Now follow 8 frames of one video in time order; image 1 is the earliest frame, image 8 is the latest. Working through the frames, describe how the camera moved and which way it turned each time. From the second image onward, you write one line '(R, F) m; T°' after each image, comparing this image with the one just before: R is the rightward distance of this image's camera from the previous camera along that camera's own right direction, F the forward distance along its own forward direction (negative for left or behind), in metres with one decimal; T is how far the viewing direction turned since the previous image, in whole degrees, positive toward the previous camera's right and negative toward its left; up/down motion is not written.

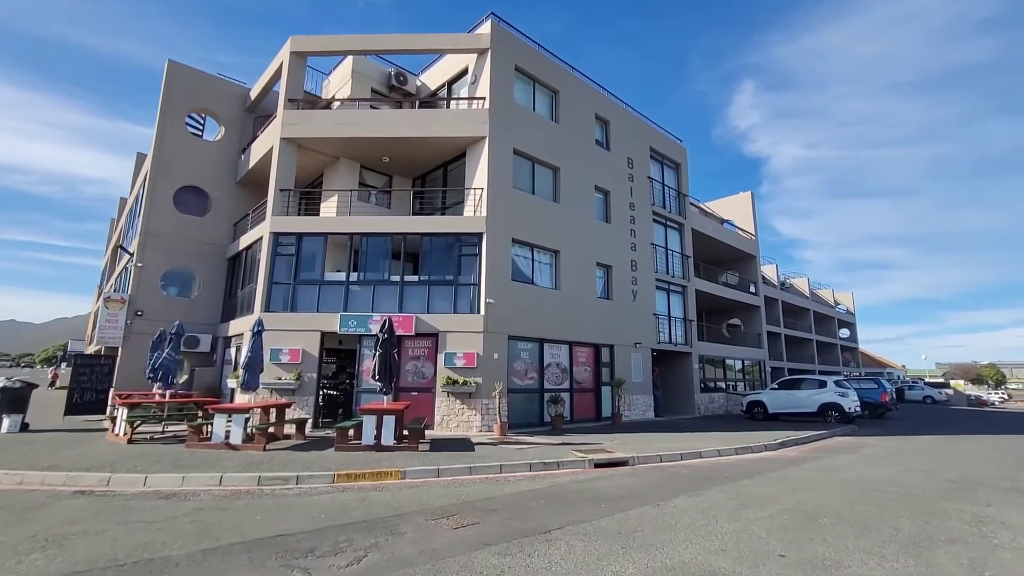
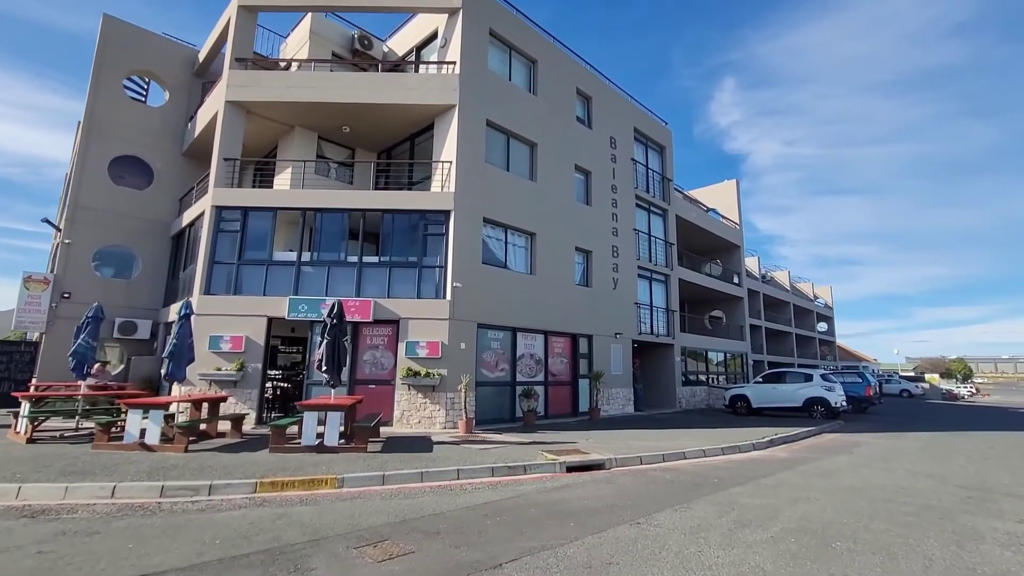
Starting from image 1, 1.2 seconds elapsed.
(+0.4, +1.3) m; +2°
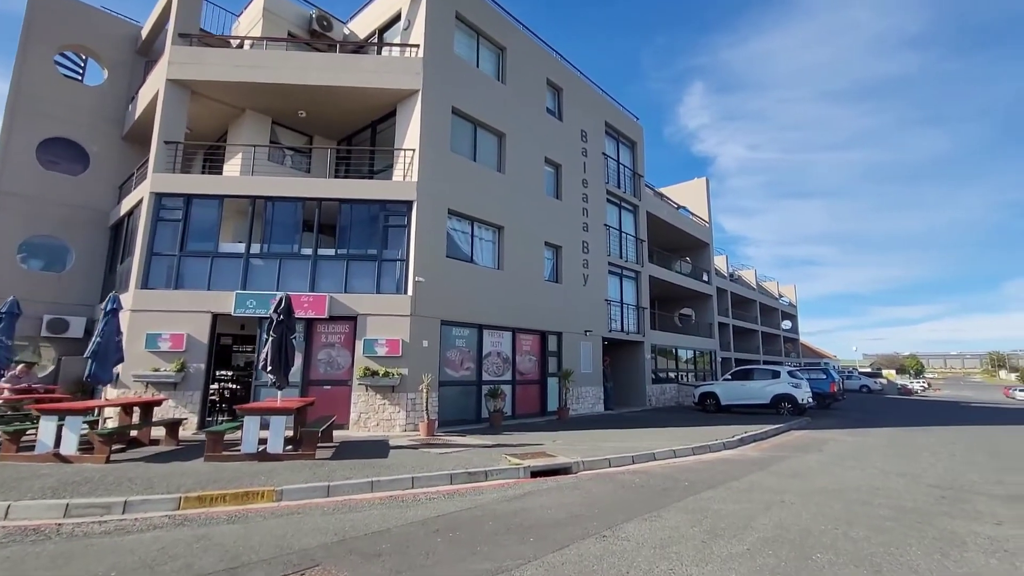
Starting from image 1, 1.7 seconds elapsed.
(+0.2, +0.6) m; +3°
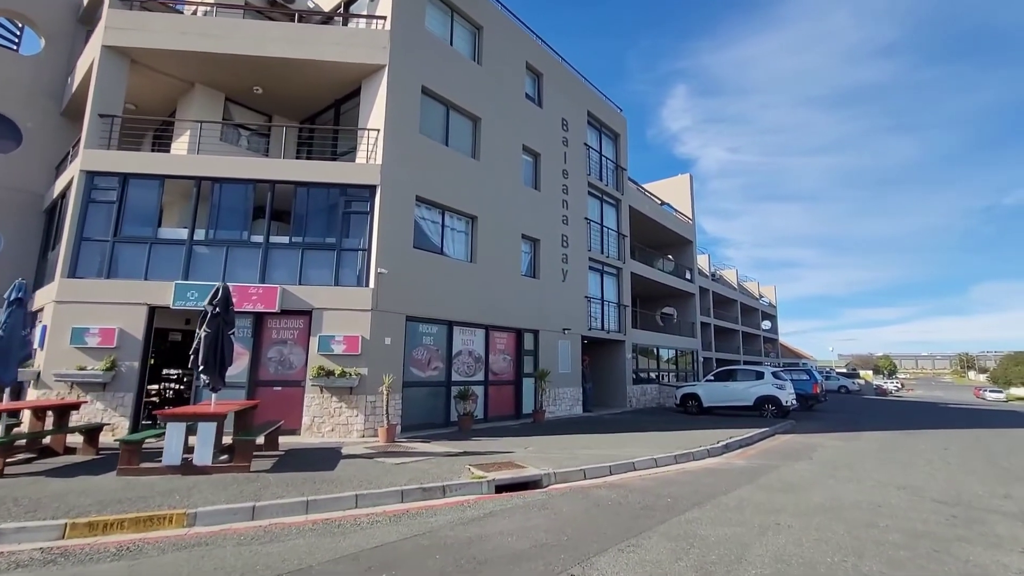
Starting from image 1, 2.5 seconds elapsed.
(+0.3, +1.0) m; +2°
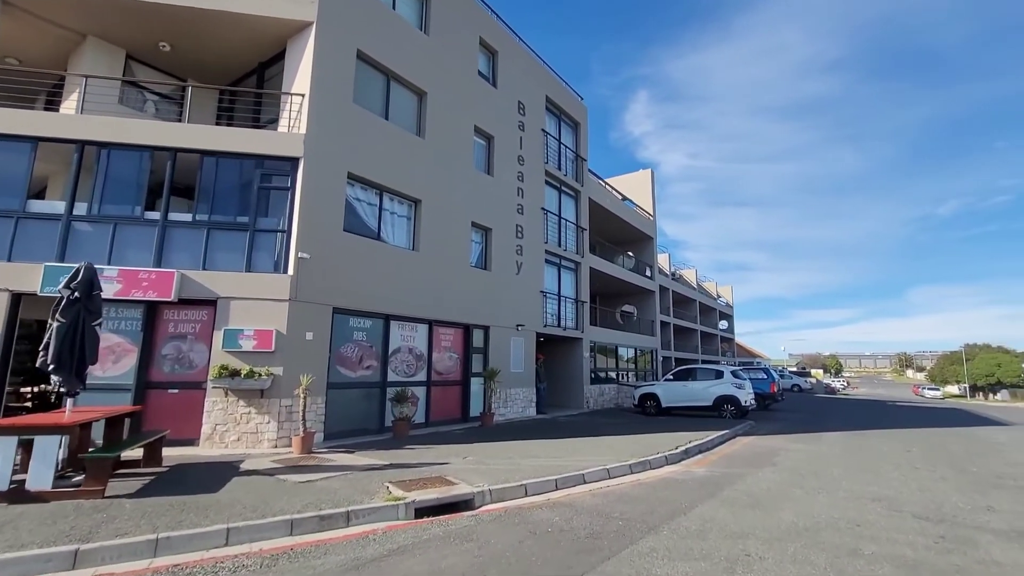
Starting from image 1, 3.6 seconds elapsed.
(+0.5, +1.2) m; +4°
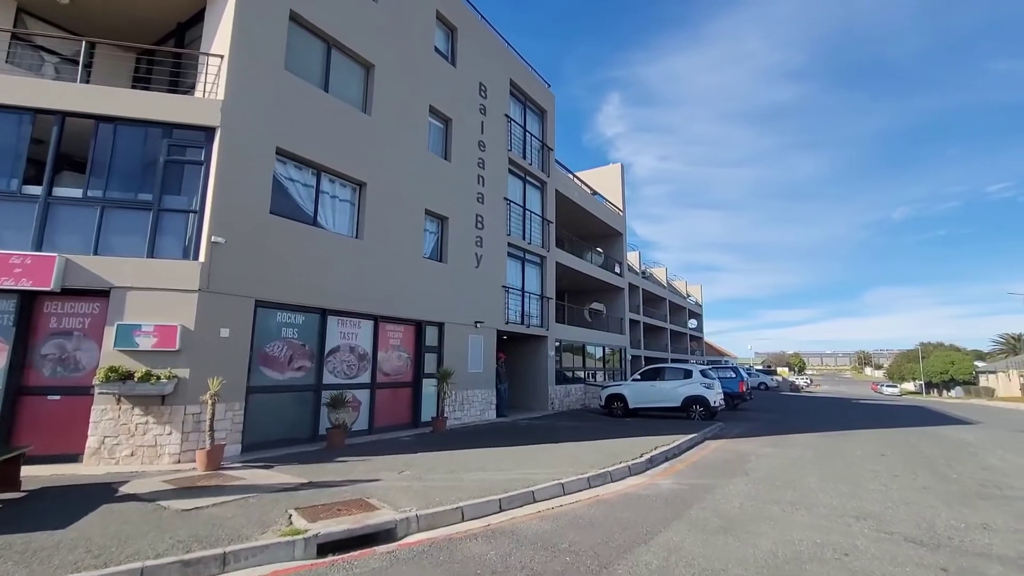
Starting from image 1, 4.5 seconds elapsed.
(+0.5, +1.1) m; +3°
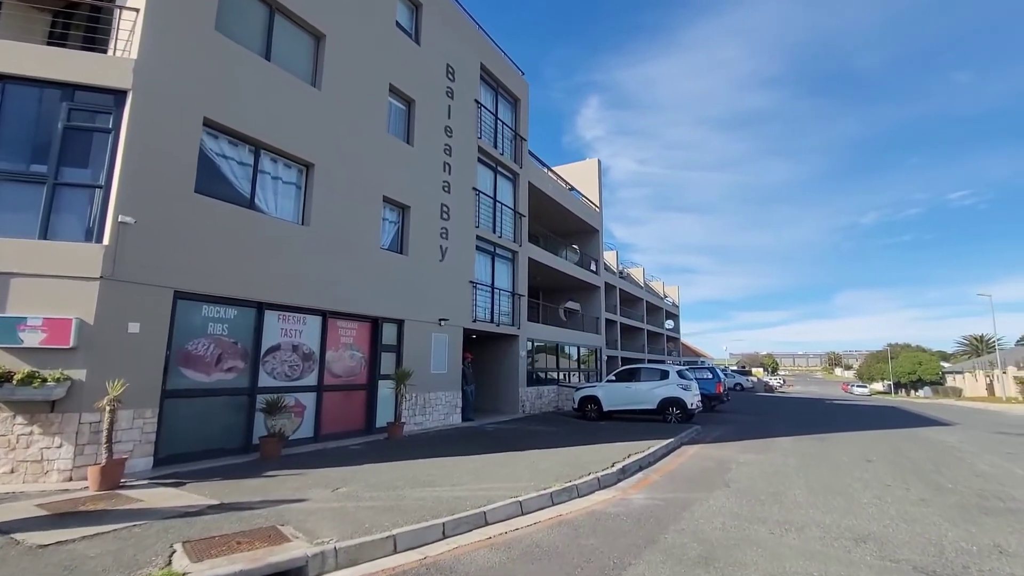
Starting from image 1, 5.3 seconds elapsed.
(+0.4, +1.0) m; +2°
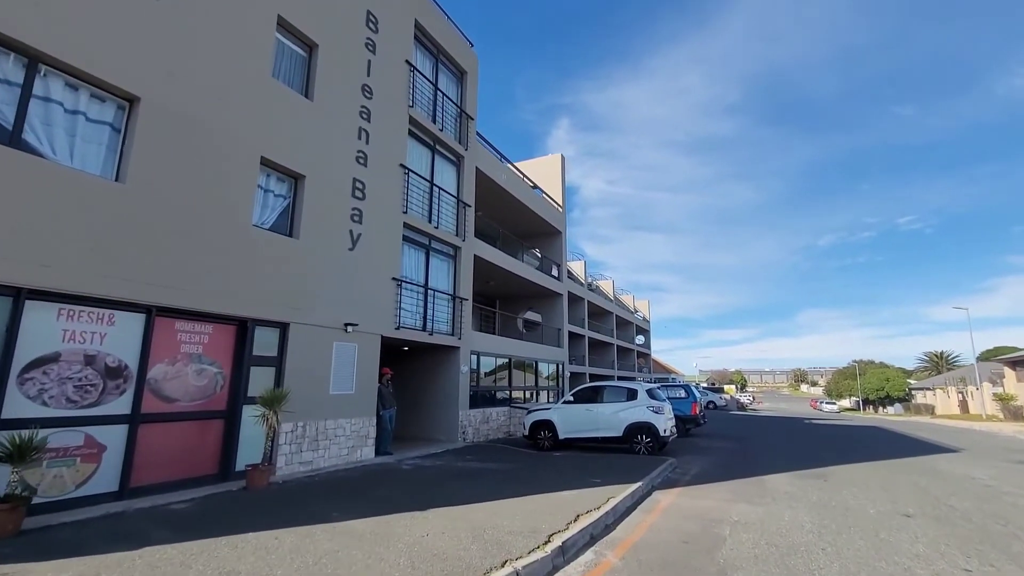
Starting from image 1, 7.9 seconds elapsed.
(+1.0, +3.0) m; +3°
